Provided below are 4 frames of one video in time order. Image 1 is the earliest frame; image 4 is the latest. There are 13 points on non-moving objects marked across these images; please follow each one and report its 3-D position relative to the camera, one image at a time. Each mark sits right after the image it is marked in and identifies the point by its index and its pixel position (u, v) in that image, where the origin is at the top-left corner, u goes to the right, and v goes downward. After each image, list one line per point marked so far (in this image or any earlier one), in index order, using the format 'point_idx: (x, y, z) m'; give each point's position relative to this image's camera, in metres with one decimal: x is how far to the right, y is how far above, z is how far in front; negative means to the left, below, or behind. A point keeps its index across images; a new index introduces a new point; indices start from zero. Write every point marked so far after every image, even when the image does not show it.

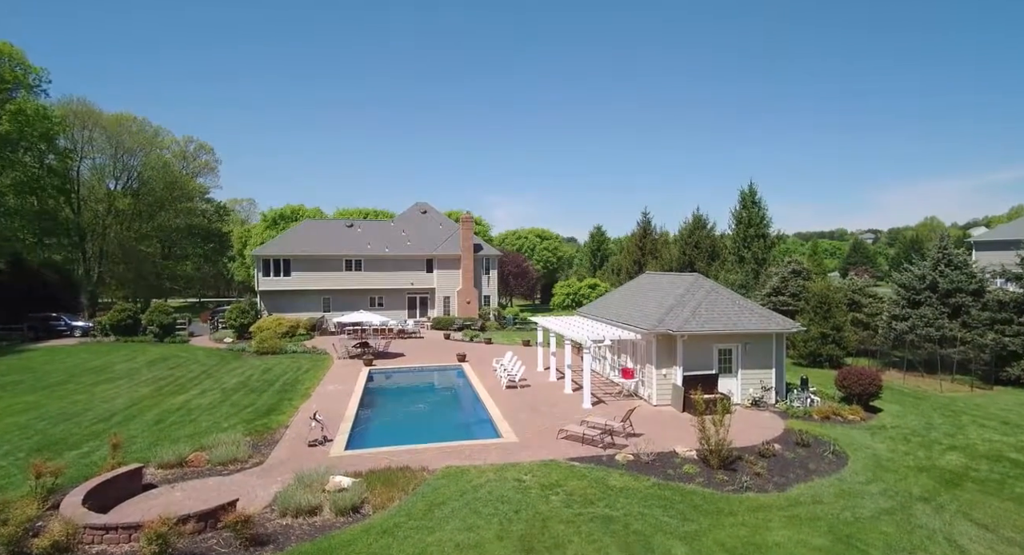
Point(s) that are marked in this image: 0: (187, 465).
0: (-8.0, -4.6, +13.2) m
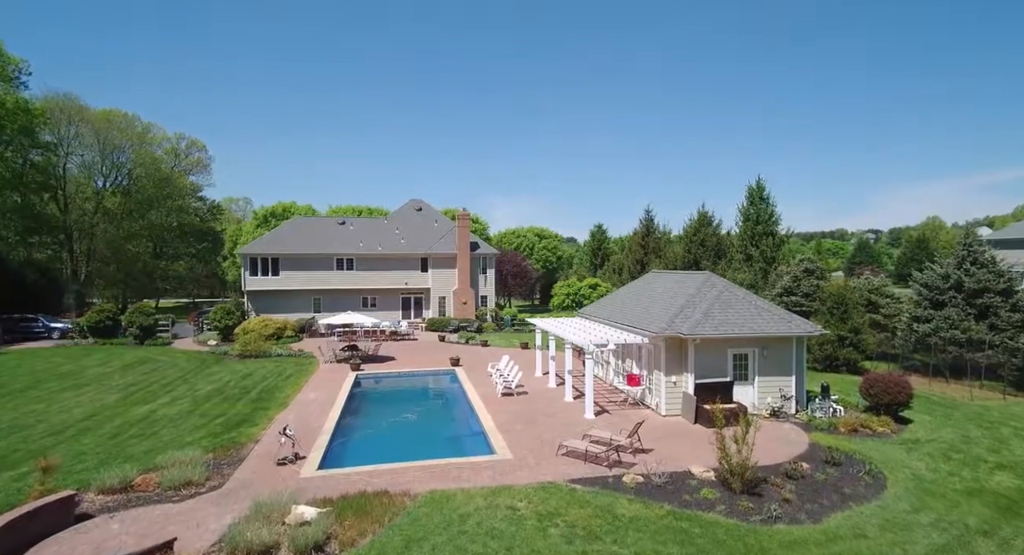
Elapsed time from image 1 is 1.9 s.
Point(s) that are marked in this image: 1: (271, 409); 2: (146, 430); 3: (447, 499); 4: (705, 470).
0: (-8.1, -4.5, +11.5) m
1: (-8.4, -4.6, +18.7) m
2: (-10.9, -4.6, +16.0) m
3: (-1.4, -4.7, +11.3) m
4: (+4.5, -4.5, +12.5) m
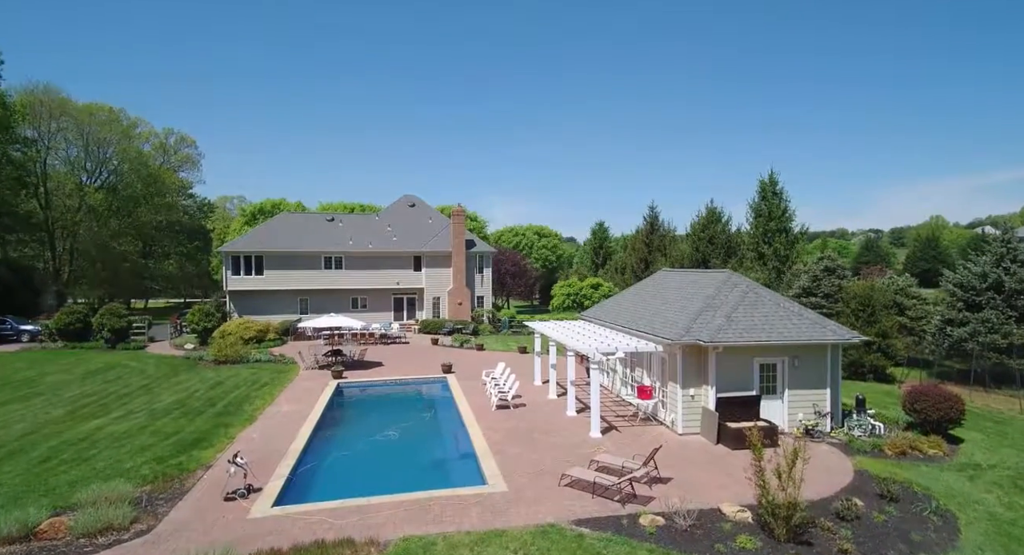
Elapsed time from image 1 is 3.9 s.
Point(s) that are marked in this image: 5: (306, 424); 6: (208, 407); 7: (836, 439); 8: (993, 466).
0: (-8.2, -4.5, +9.3) m
1: (-8.5, -4.5, +16.6) m
2: (-11.0, -4.5, +13.8) m
3: (-1.5, -4.6, +9.1) m
4: (+4.3, -4.4, +10.3) m
5: (-6.5, -4.6, +17.0) m
6: (-10.6, -4.5, +18.7) m
7: (+8.9, -4.4, +14.8) m
8: (+11.9, -4.7, +13.4) m
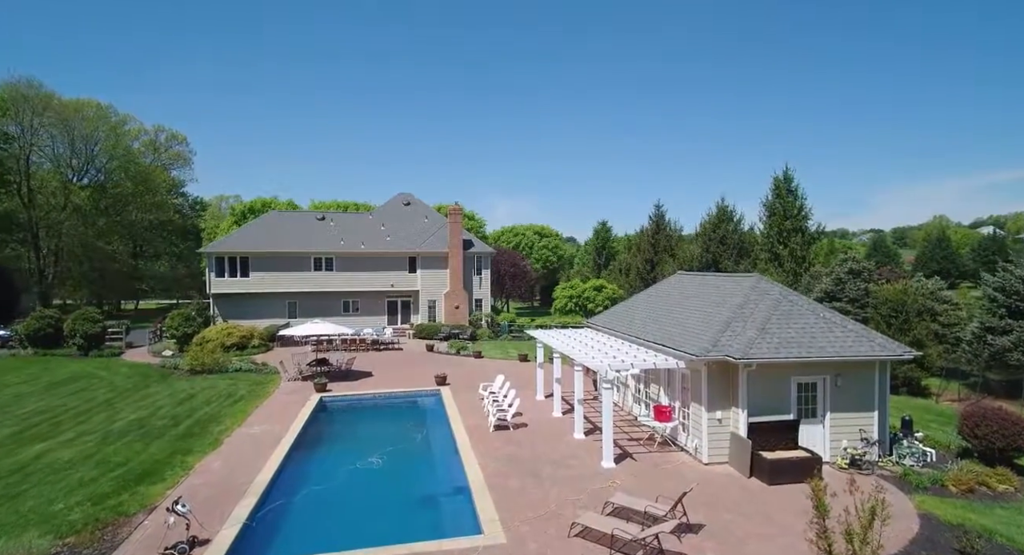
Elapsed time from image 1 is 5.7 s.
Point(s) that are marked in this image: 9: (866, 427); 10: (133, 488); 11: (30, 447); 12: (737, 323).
0: (-8.2, -4.7, +7.3) m
1: (-8.5, -4.7, +14.5) m
2: (-11.0, -4.7, +11.8) m
3: (-1.5, -4.8, +7.1) m
4: (+4.3, -4.6, +8.3) m
5: (-6.5, -4.8, +15.0) m
6: (-10.6, -4.6, +16.7) m
7: (+8.9, -4.6, +12.8) m
8: (+11.9, -4.8, +11.4) m
9: (+8.8, -3.7, +13.4) m
10: (-8.4, -4.7, +12.0) m
11: (-13.4, -4.7, +15.0) m
12: (+5.8, -1.2, +13.9) m
